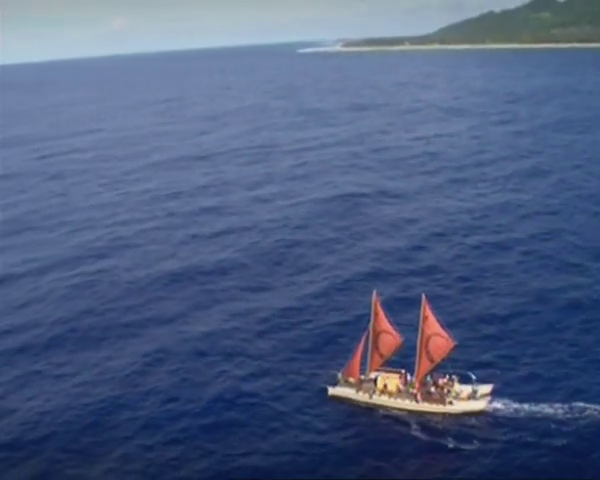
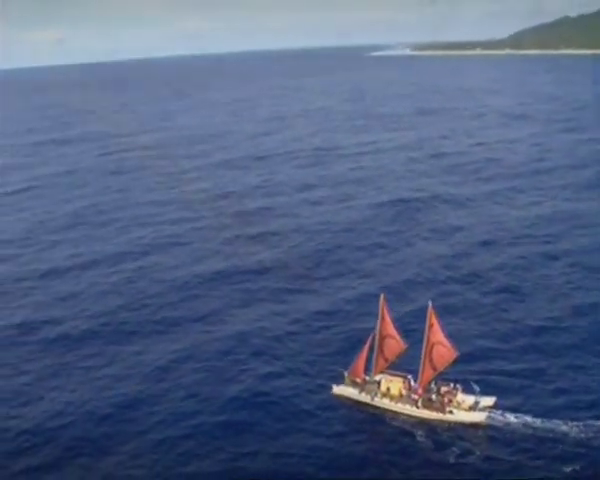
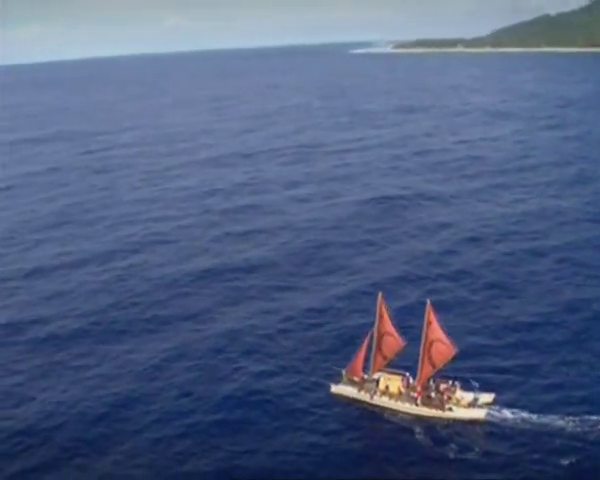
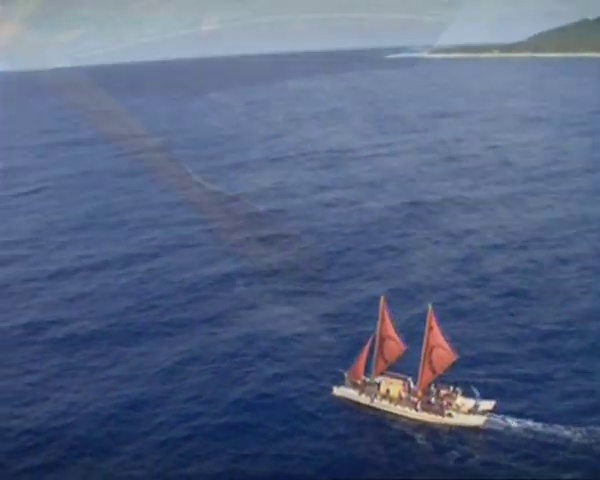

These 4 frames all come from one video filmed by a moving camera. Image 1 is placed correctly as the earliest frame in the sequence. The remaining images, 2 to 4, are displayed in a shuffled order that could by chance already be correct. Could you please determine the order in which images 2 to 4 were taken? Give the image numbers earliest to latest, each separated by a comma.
3, 2, 4
